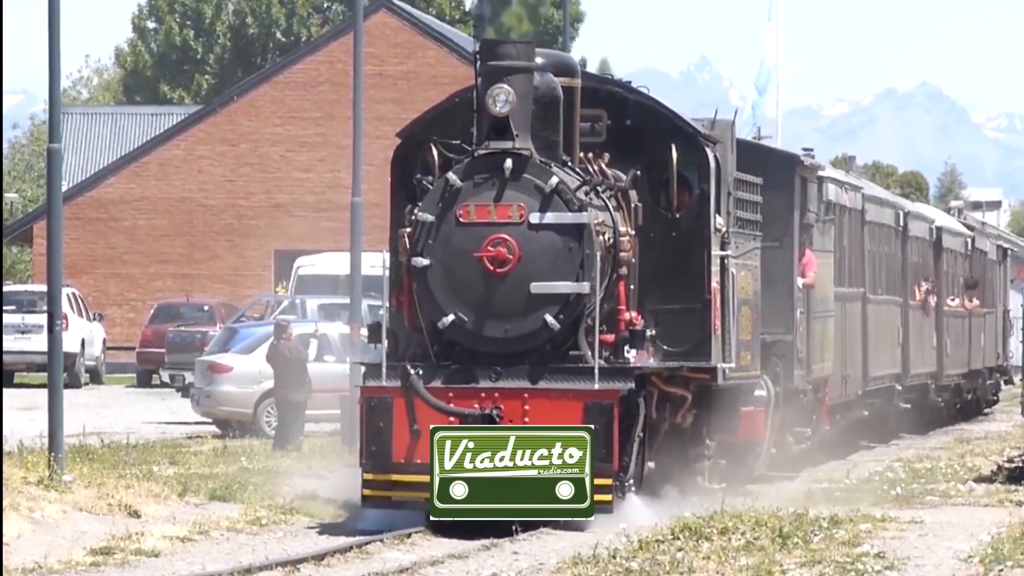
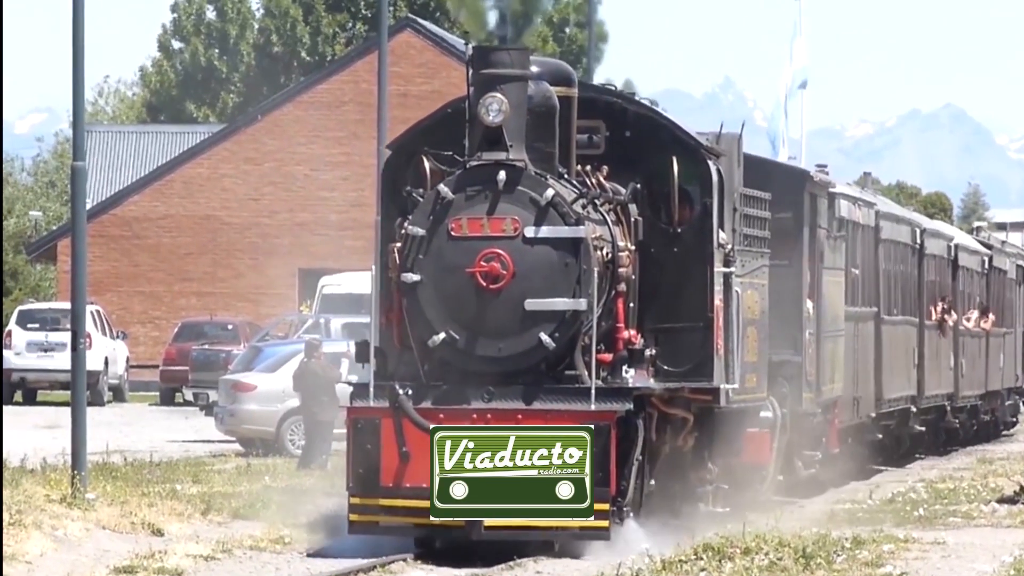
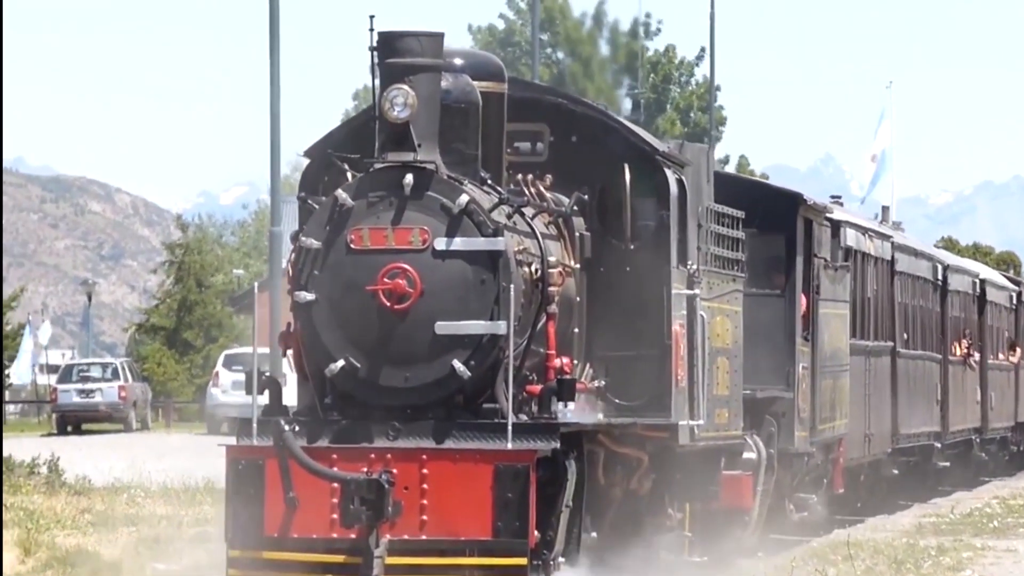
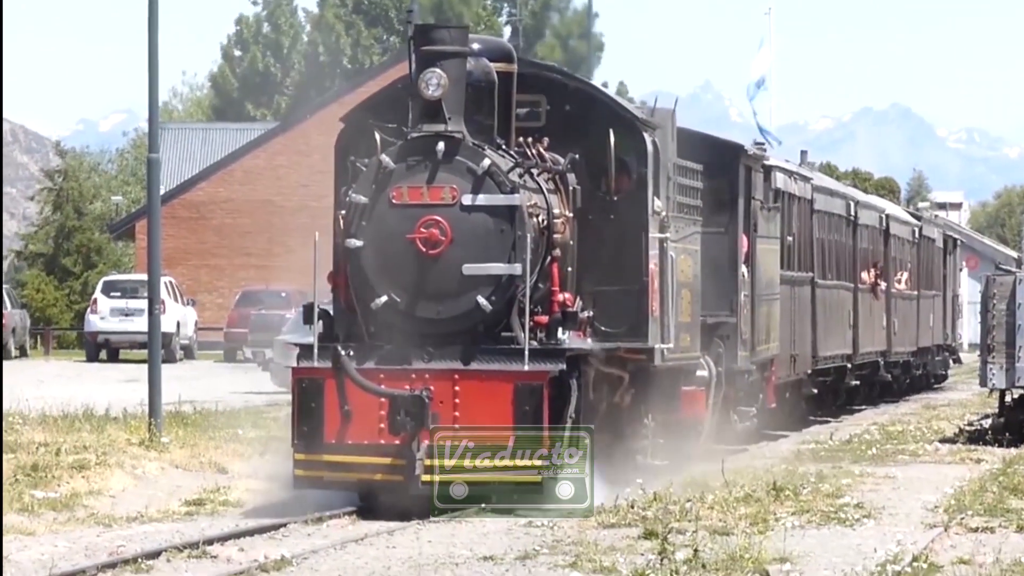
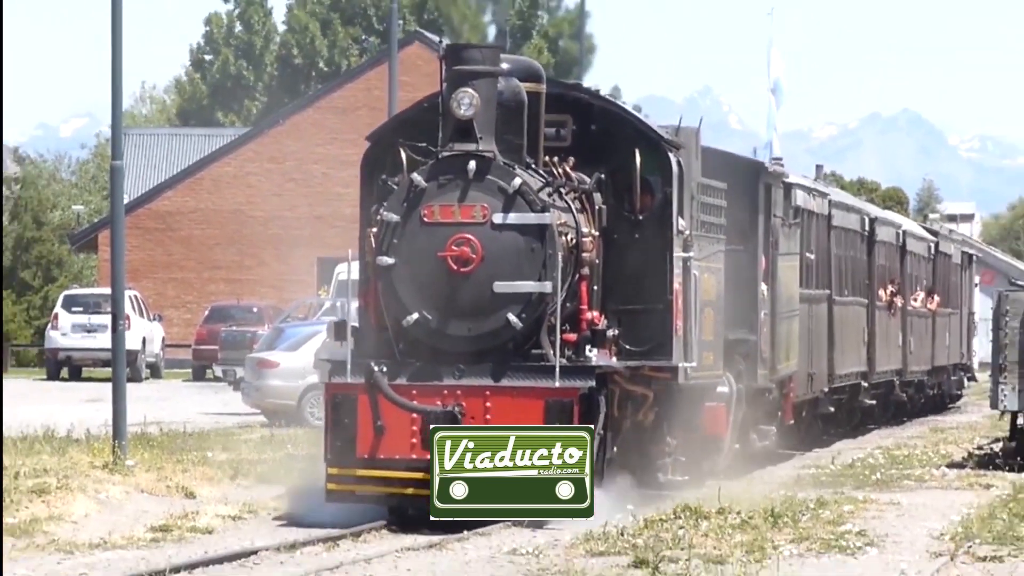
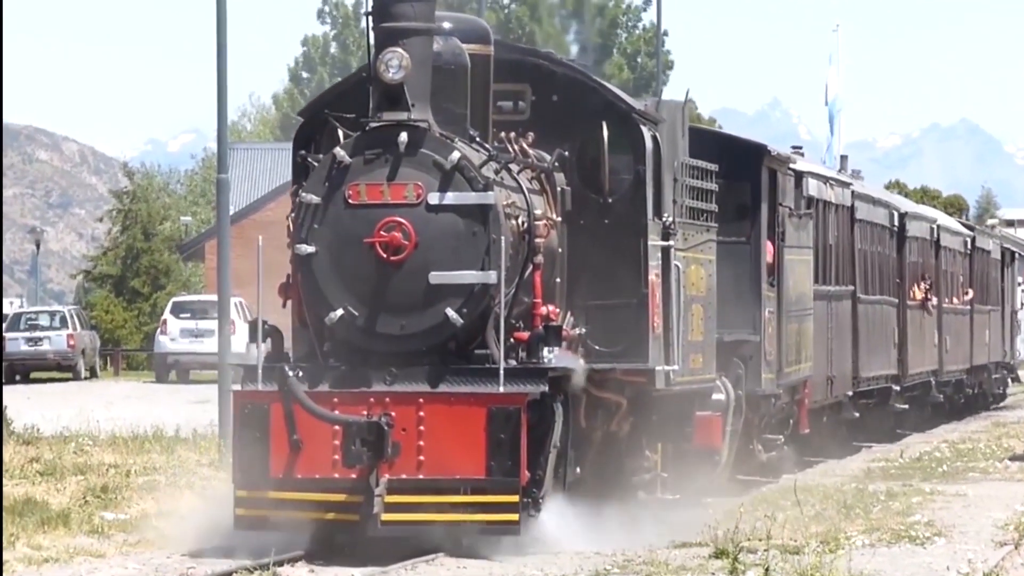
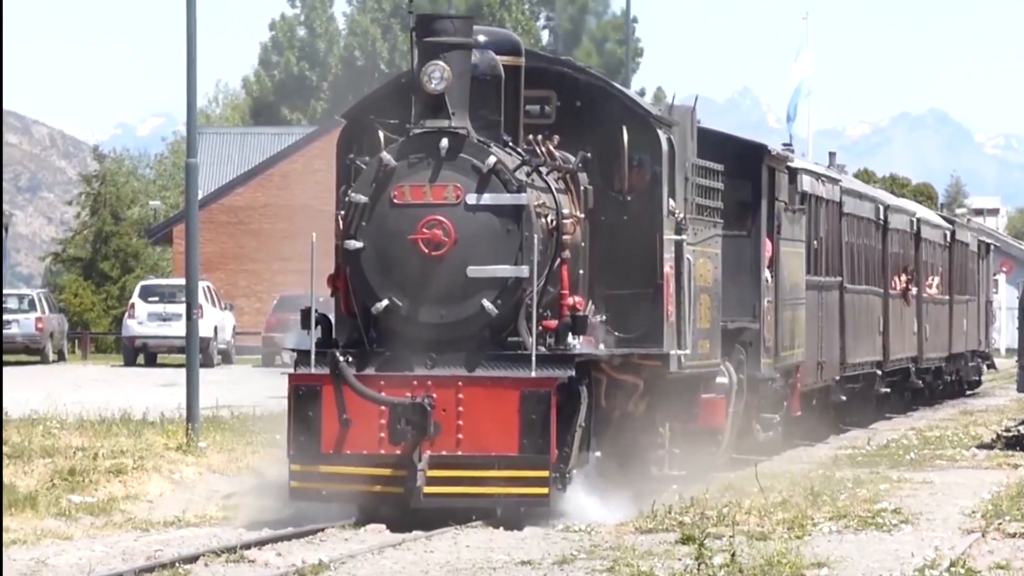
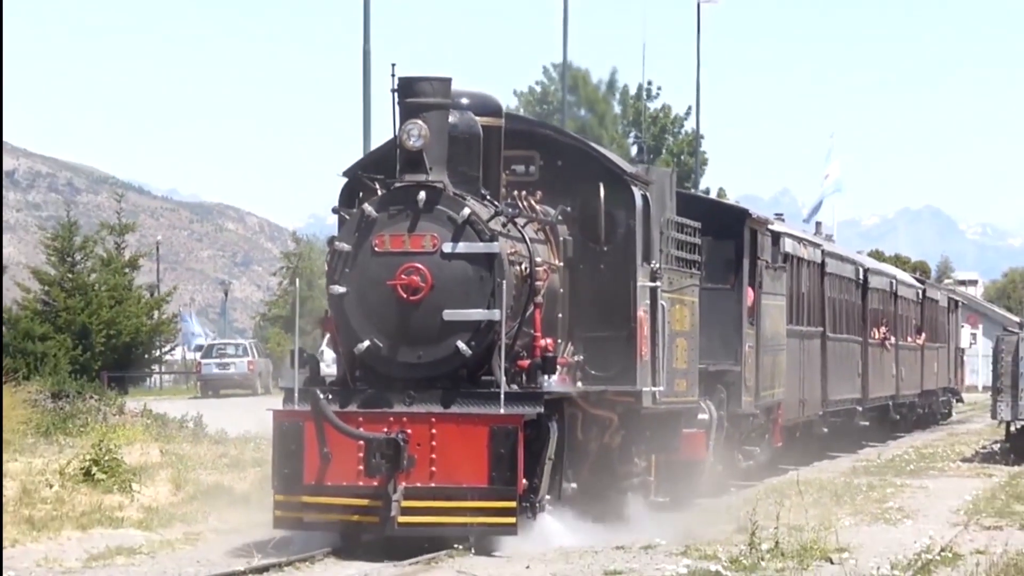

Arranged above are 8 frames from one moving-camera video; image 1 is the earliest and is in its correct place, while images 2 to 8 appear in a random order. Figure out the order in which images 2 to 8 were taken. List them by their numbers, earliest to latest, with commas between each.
2, 5, 4, 7, 6, 3, 8
